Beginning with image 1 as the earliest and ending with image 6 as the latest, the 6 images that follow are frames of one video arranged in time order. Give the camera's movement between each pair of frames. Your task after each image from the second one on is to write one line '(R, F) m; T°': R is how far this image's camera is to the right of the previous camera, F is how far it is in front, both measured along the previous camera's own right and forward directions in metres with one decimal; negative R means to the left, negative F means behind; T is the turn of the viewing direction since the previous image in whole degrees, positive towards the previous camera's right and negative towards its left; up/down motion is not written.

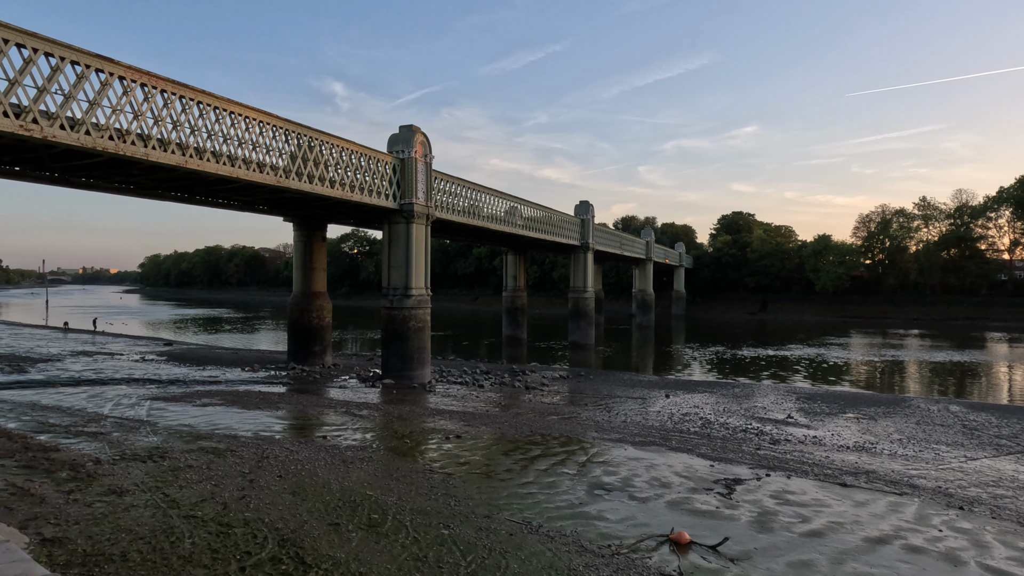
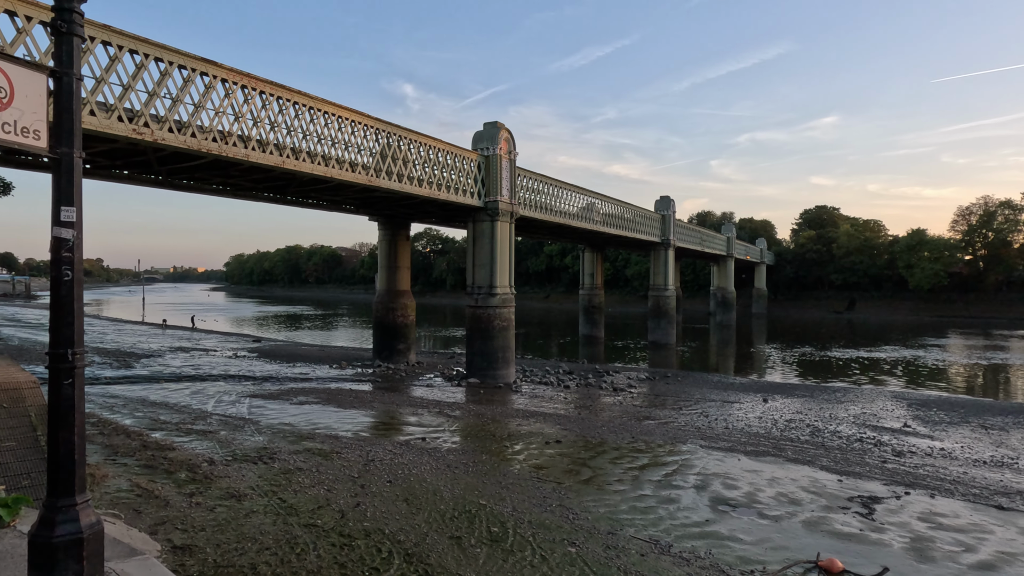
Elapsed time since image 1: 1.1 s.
(-0.7, +0.5) m; -6°
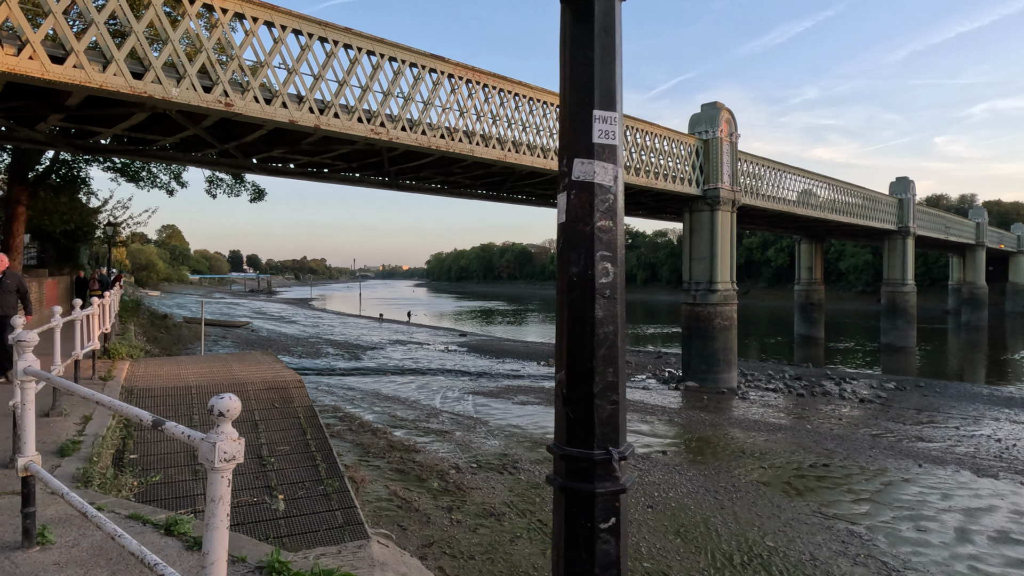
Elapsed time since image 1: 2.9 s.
(-1.1, +1.0) m; -16°
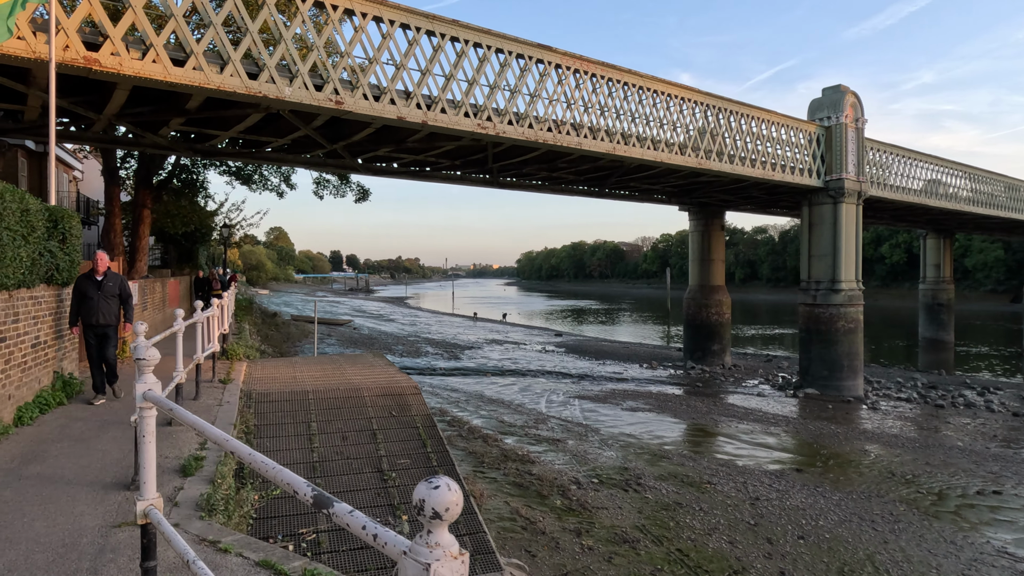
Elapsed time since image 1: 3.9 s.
(-0.4, +0.6) m; -8°
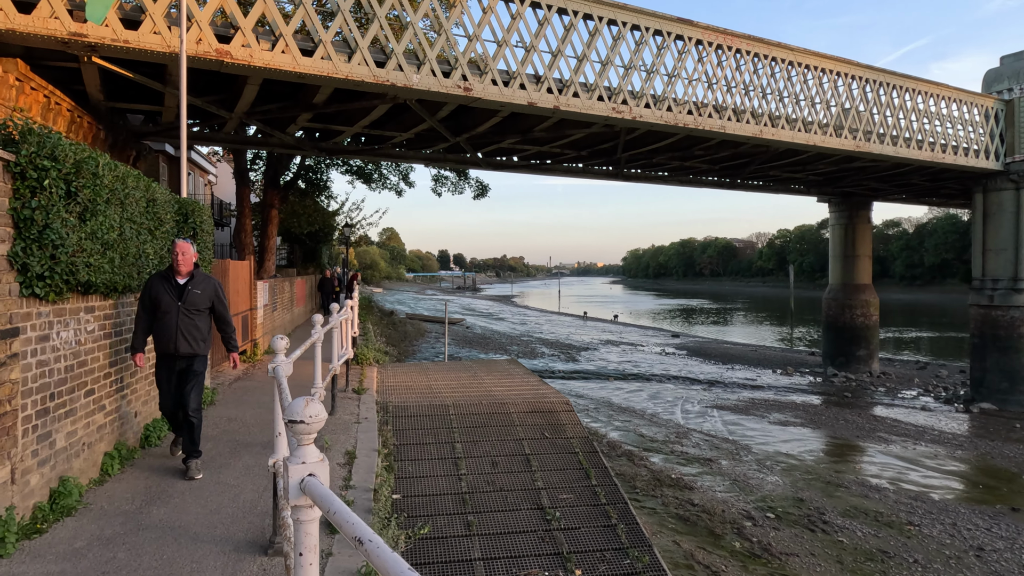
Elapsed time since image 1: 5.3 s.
(-0.6, +0.9) m; -9°
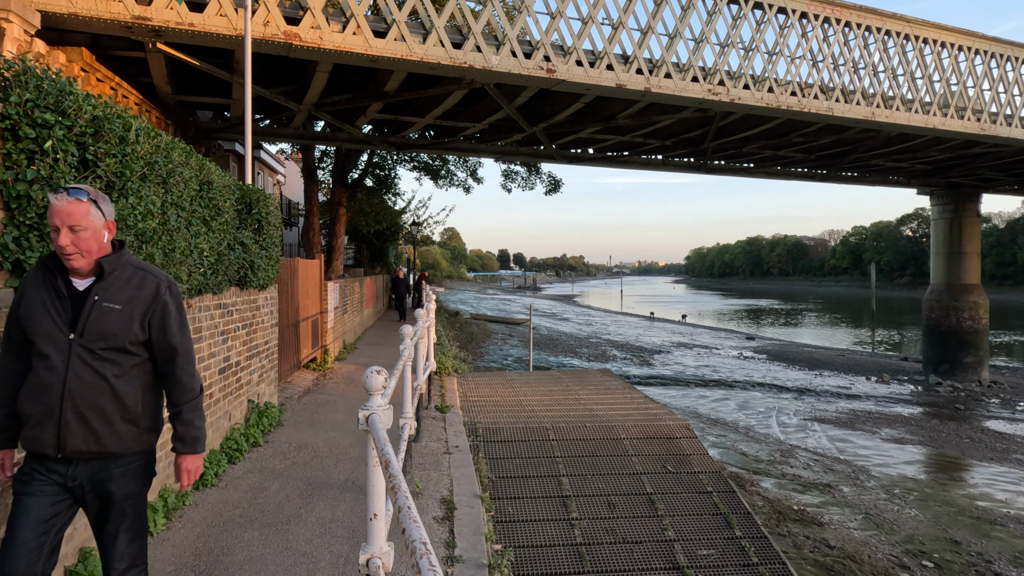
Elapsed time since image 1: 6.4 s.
(-0.4, +0.9) m; -5°
